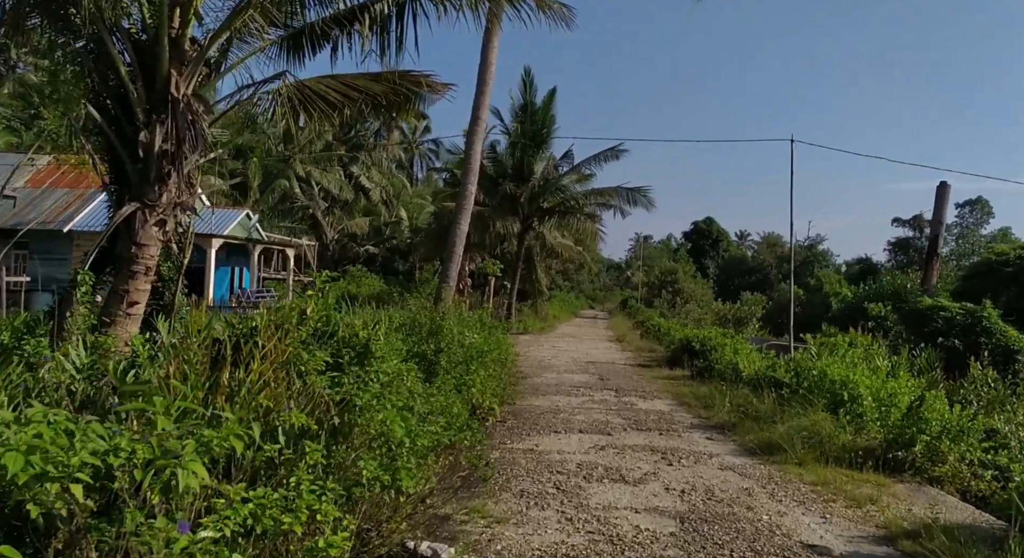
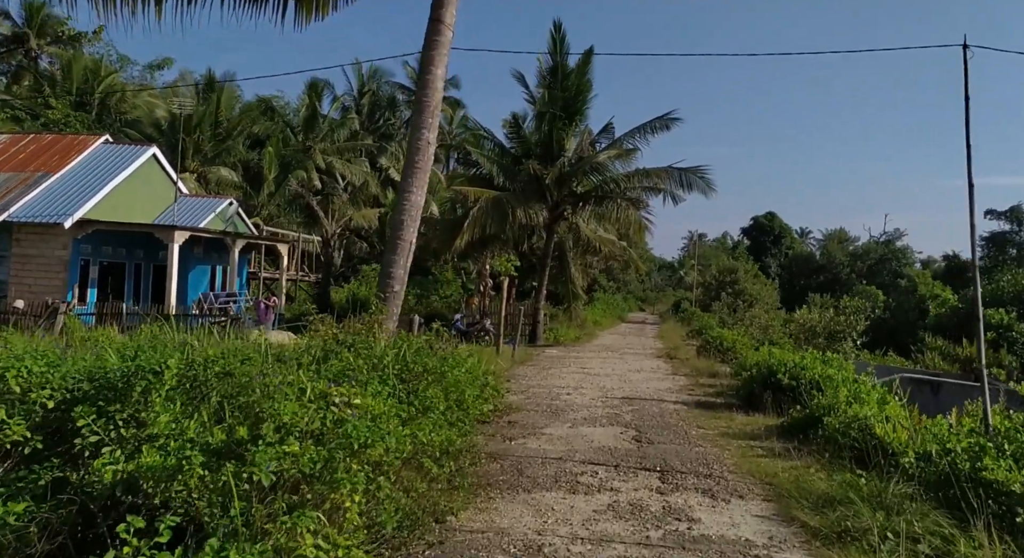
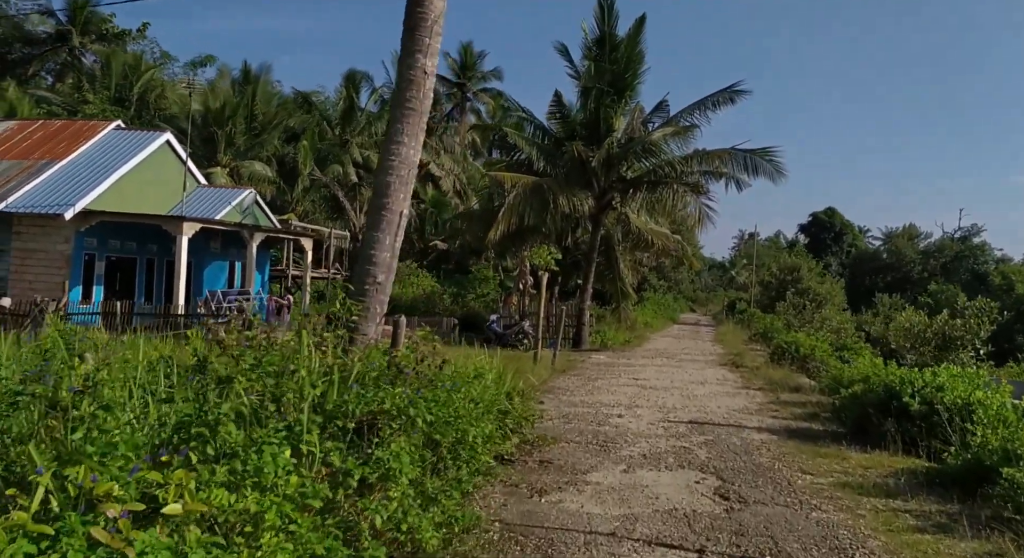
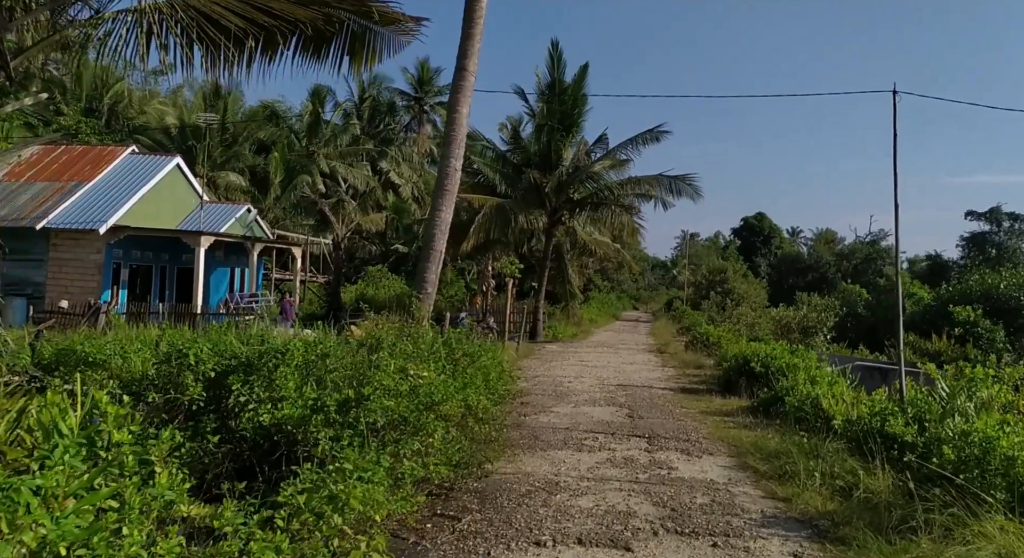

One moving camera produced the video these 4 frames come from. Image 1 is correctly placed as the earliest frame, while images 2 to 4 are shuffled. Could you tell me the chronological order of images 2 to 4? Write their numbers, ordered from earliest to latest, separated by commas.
4, 2, 3
